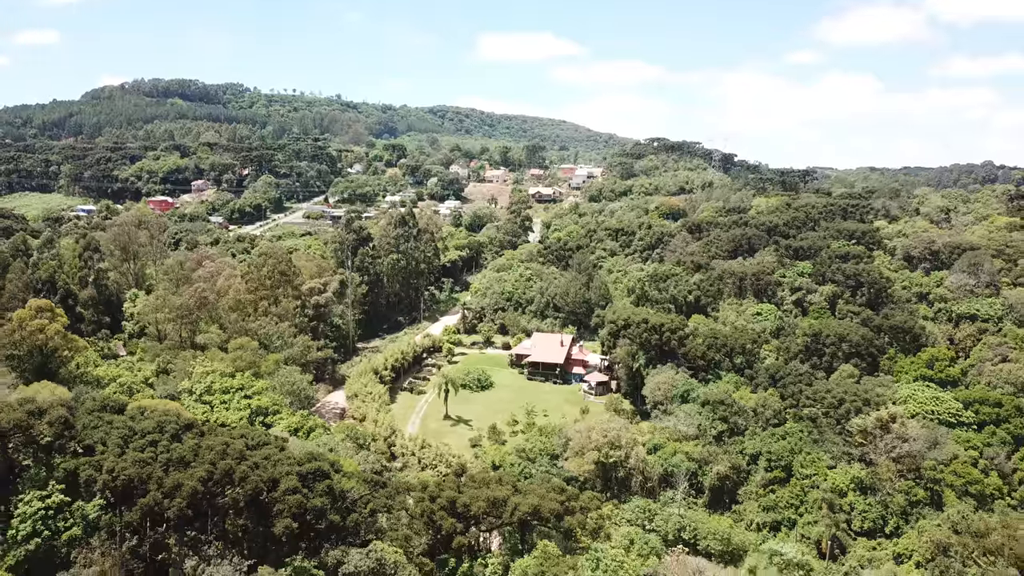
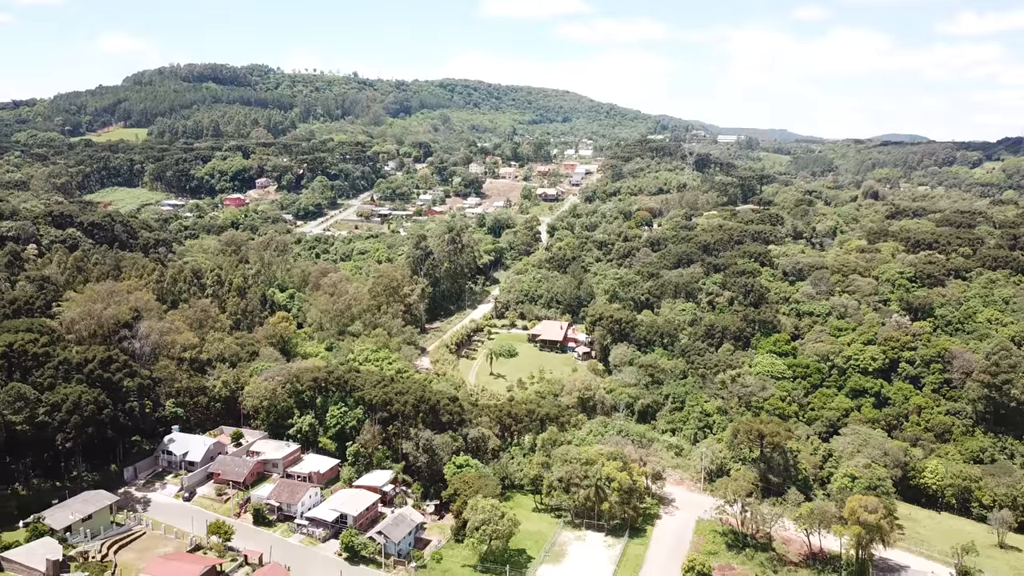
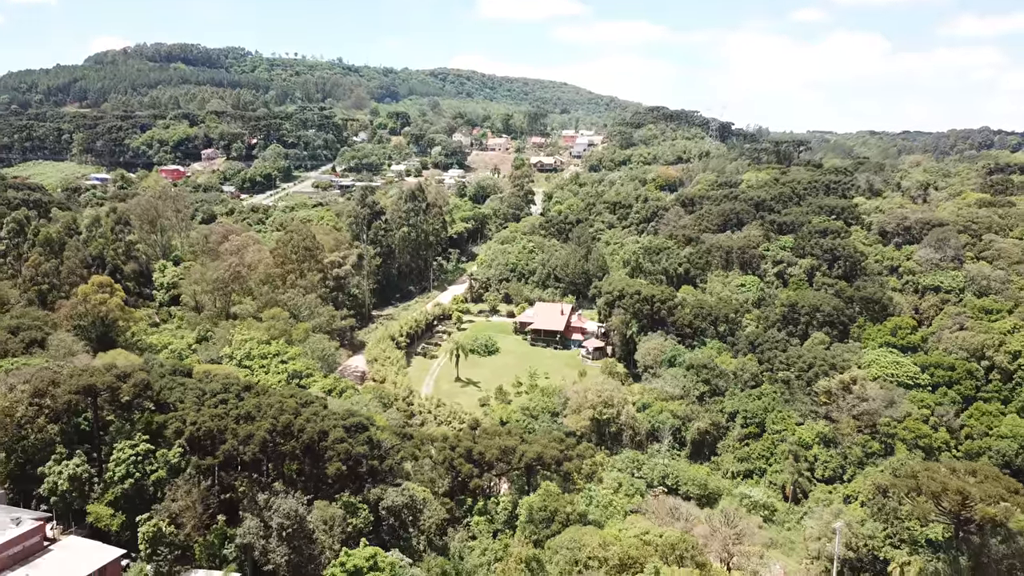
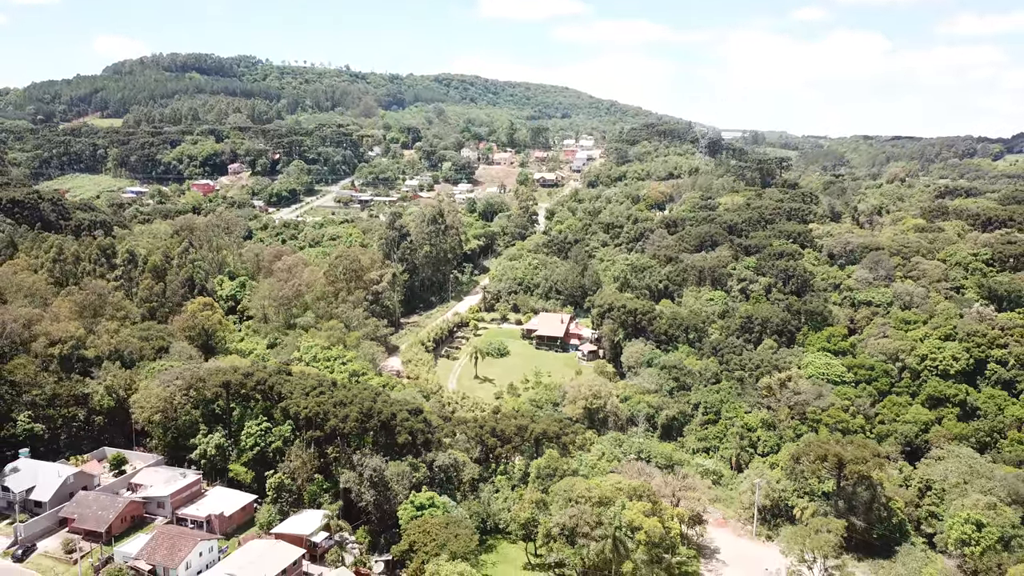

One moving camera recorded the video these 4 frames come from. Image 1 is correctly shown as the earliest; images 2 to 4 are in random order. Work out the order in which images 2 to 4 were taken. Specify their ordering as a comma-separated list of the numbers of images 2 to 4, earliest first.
3, 4, 2
